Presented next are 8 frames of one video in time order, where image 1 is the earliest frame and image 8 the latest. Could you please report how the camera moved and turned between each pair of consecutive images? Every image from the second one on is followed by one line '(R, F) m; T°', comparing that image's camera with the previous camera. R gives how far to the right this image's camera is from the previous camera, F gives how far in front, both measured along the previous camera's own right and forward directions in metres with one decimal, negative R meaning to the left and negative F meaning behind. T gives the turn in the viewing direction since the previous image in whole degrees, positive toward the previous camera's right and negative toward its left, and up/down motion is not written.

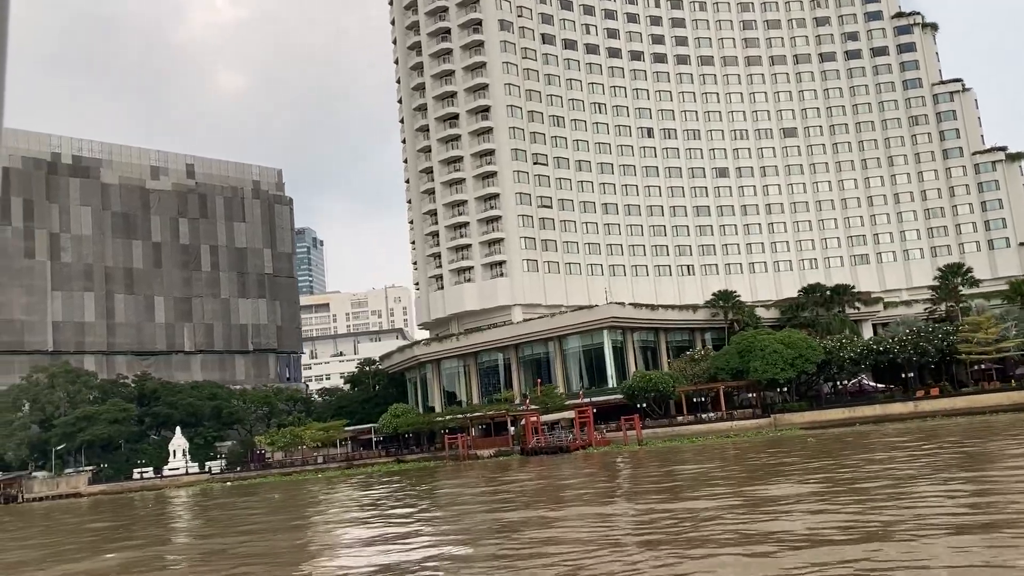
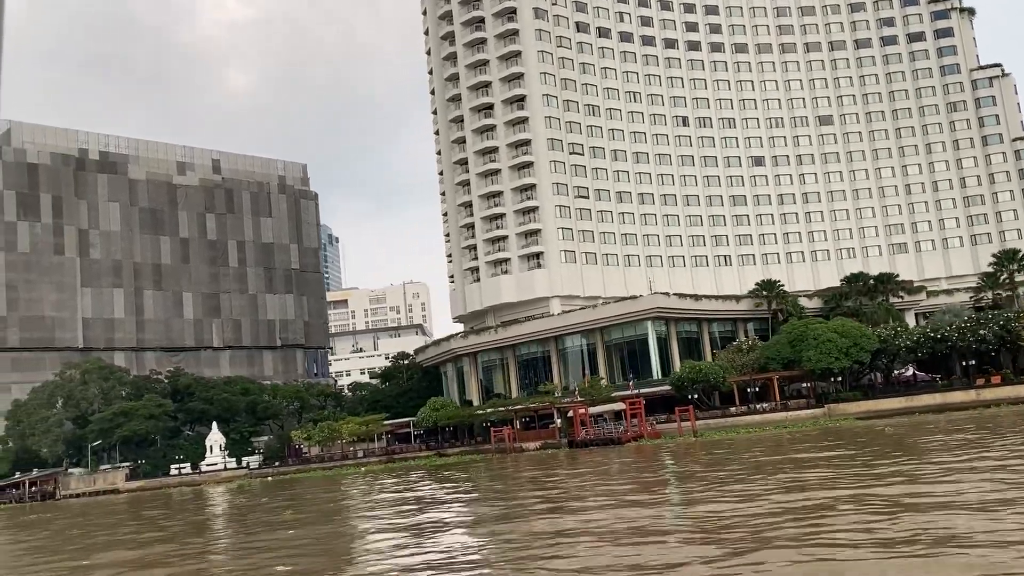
(-2.4, +1.0) m; -1°
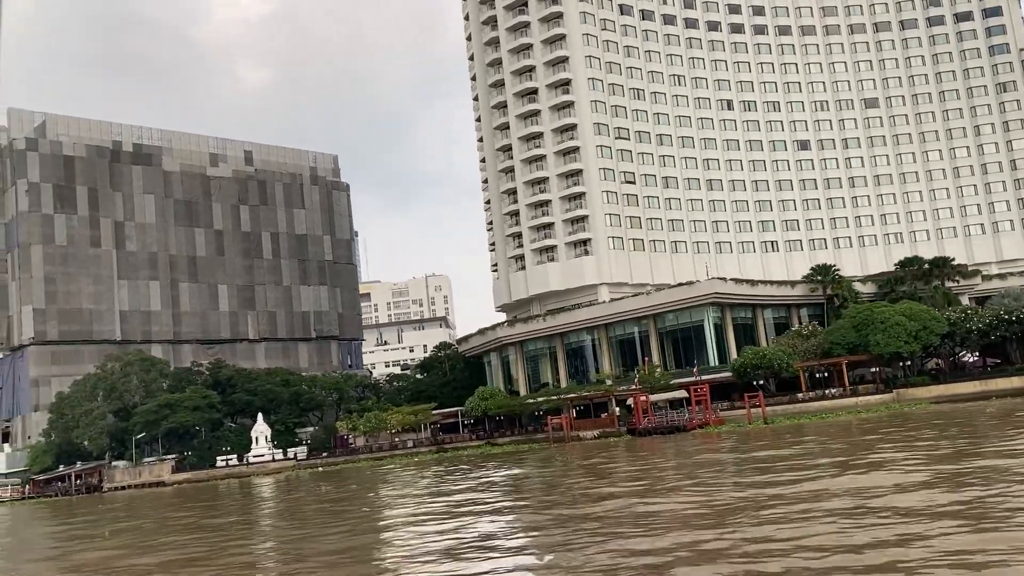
(-2.9, +1.2) m; -1°
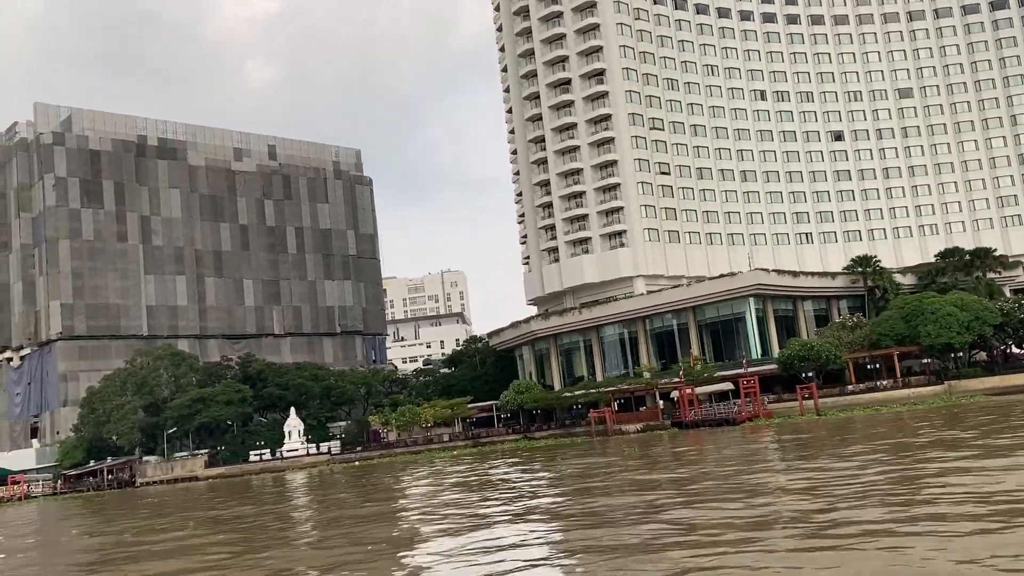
(-2.2, +0.8) m; -1°
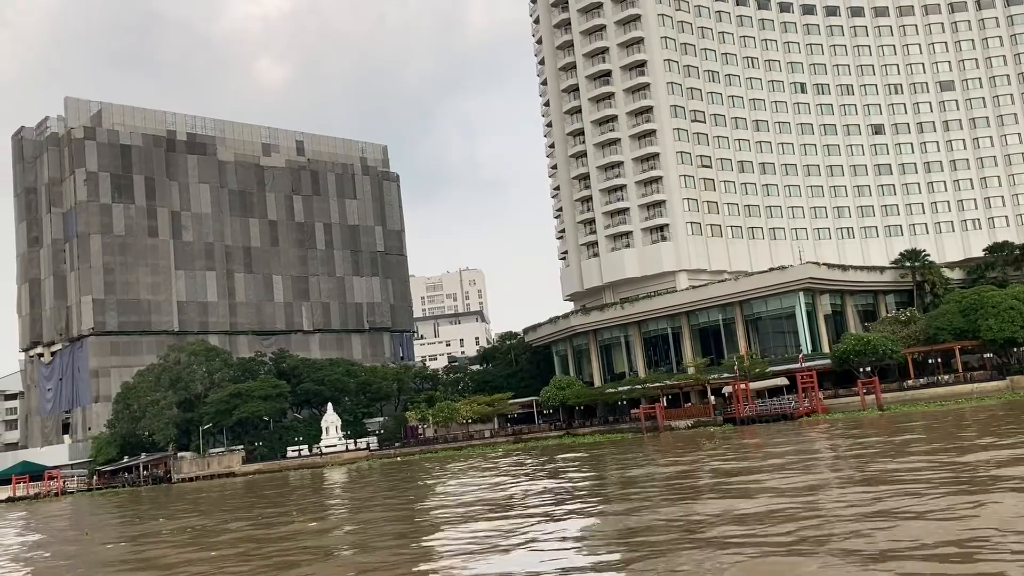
(-2.5, +1.0) m; -1°
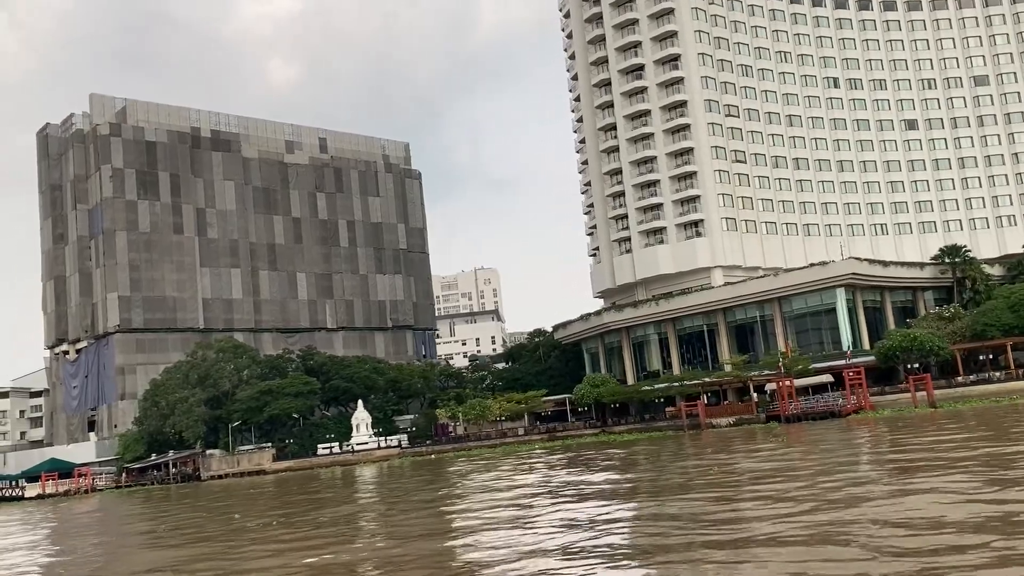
(-2.0, +0.8) m; -1°
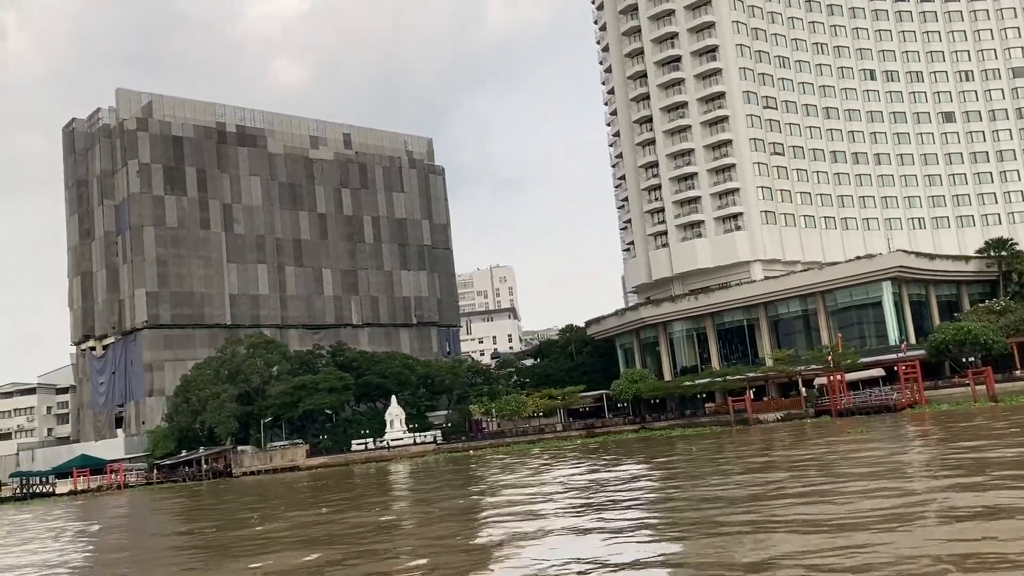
(-2.3, +0.9) m; 0°
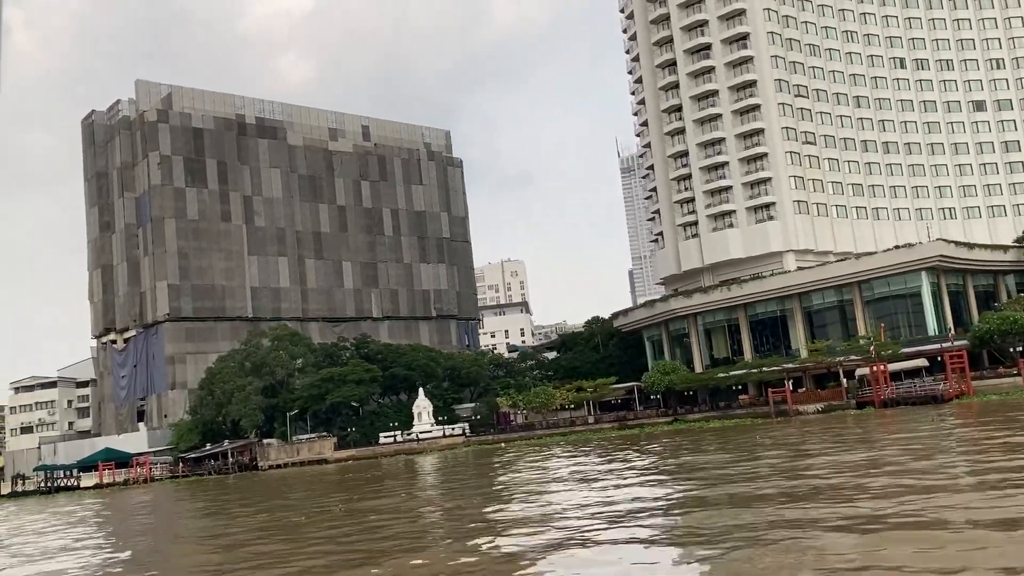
(-2.0, +0.8) m; 0°
